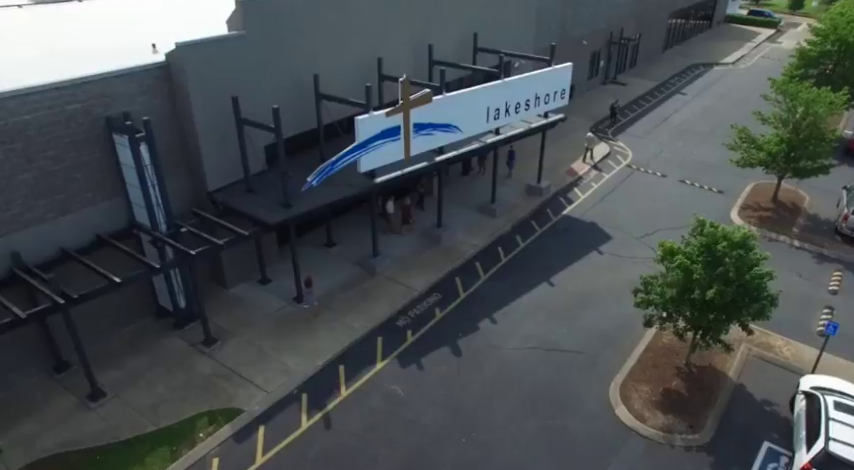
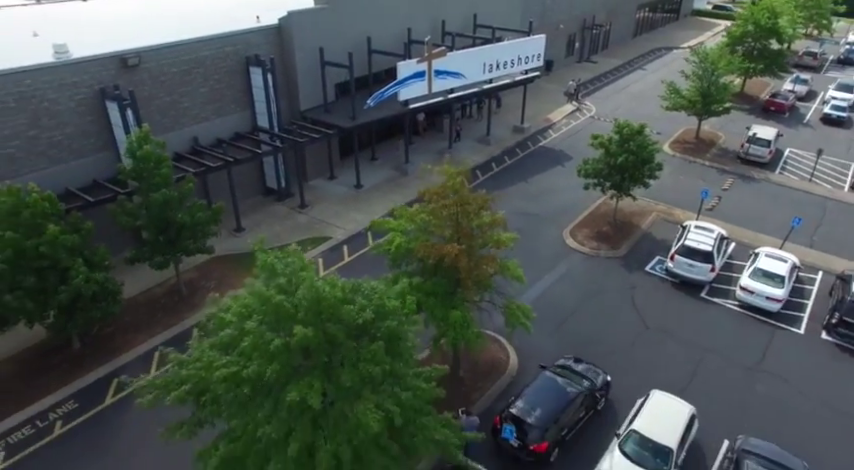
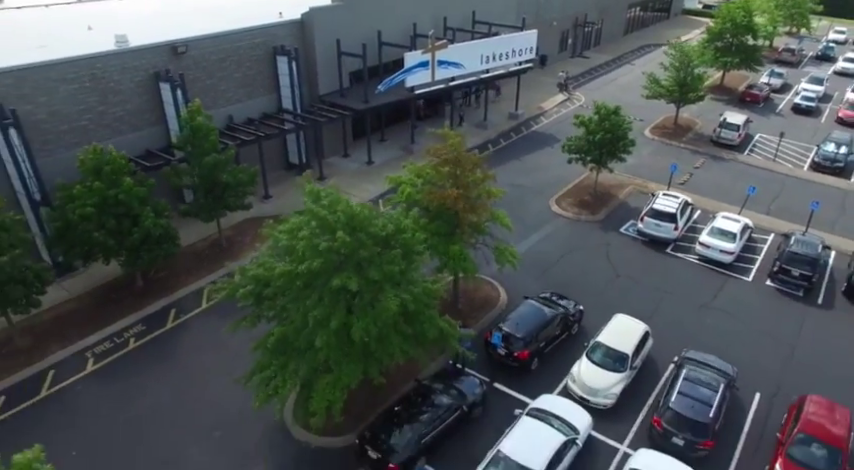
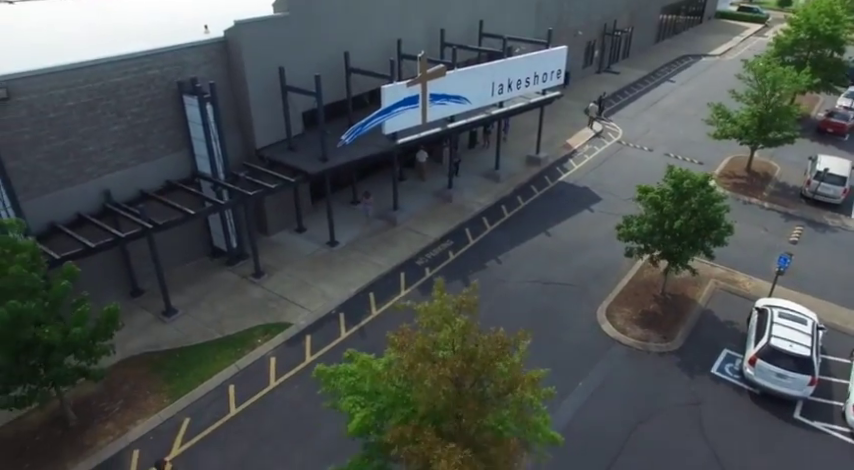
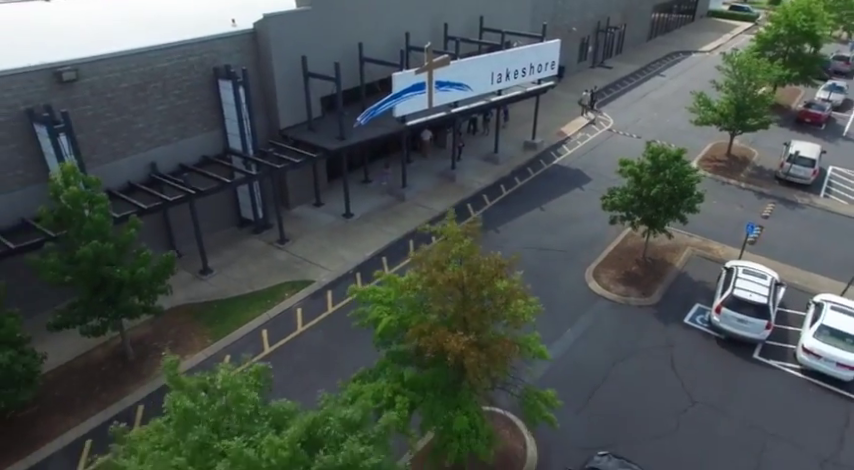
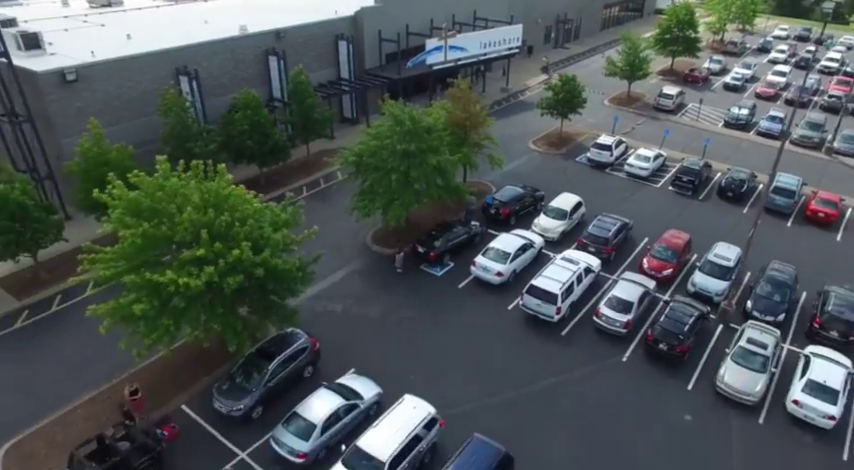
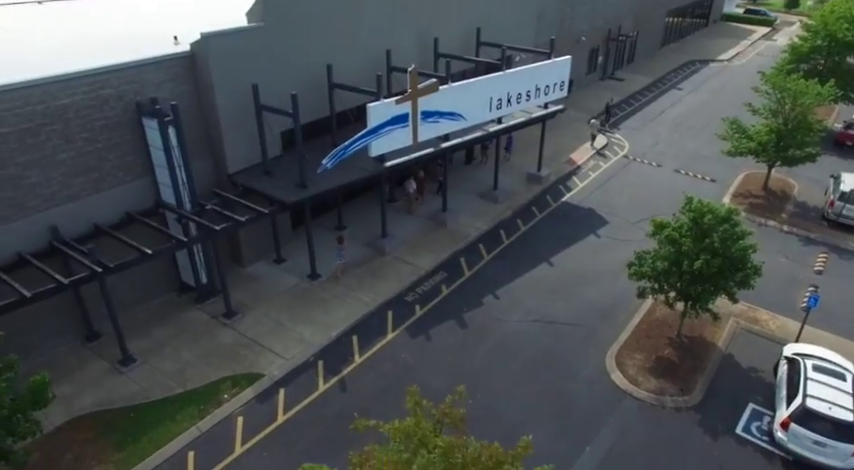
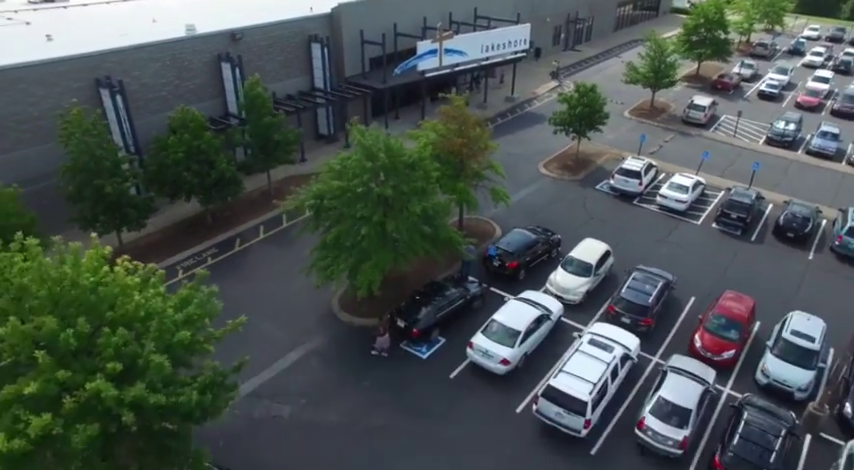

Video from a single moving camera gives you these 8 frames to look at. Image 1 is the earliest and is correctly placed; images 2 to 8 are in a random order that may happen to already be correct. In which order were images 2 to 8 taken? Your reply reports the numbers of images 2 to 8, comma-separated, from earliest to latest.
7, 4, 5, 2, 3, 8, 6
